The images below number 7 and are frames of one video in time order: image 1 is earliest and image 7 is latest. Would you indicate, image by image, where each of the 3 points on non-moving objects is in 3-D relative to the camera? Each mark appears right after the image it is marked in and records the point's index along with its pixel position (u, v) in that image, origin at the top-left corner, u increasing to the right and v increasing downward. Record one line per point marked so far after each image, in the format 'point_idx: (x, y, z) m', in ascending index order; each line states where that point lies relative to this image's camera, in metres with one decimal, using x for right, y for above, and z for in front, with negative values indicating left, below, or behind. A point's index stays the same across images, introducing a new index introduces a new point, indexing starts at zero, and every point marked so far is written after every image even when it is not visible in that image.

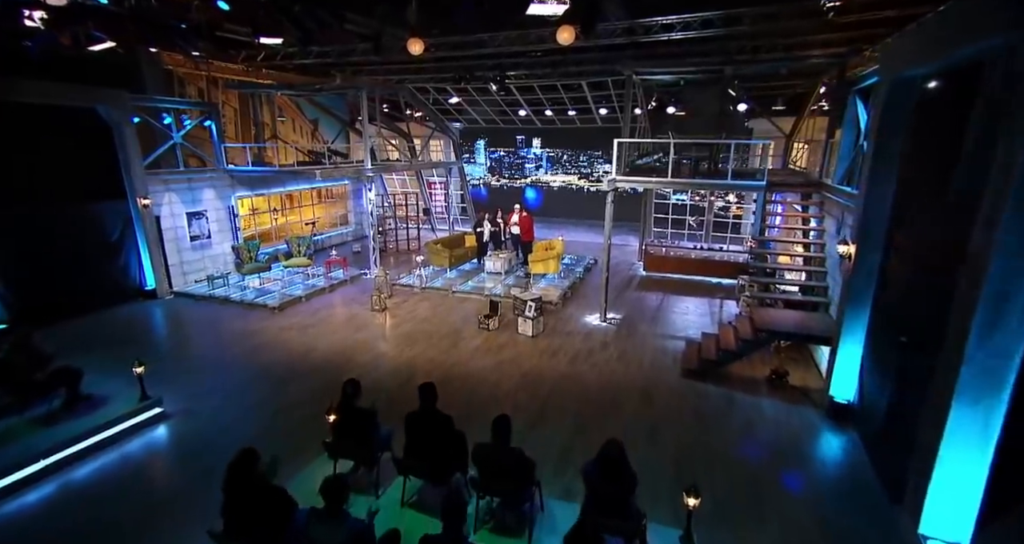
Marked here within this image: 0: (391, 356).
0: (-1.9, -1.4, +6.9) m
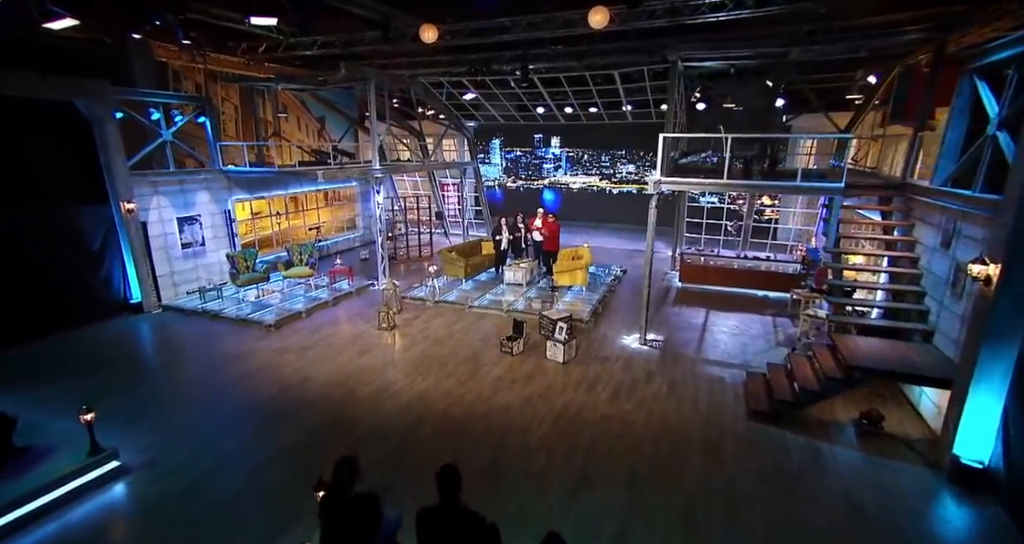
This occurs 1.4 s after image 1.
0: (-1.5, -1.6, +5.9) m
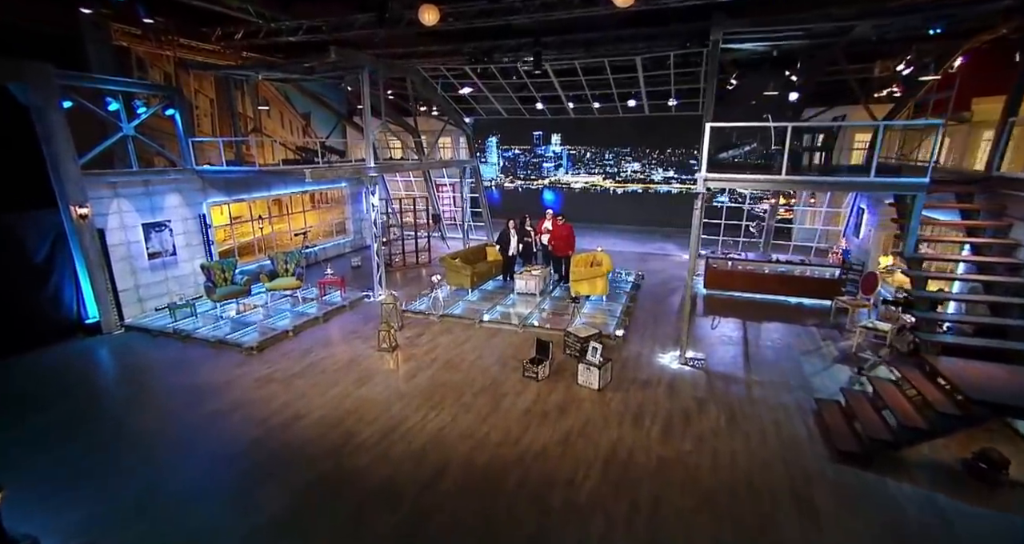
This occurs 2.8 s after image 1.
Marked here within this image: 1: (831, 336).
0: (-1.1, -1.8, +5.0) m
1: (+5.3, -1.1, +7.2) m
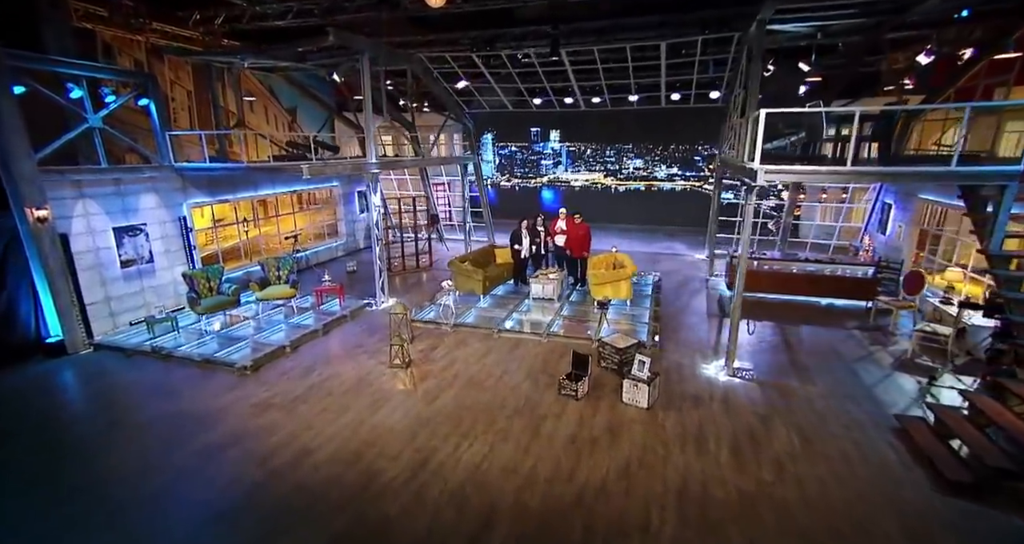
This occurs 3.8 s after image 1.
0: (-0.6, -1.9, +4.2) m
1: (+5.7, -1.1, +6.7) m
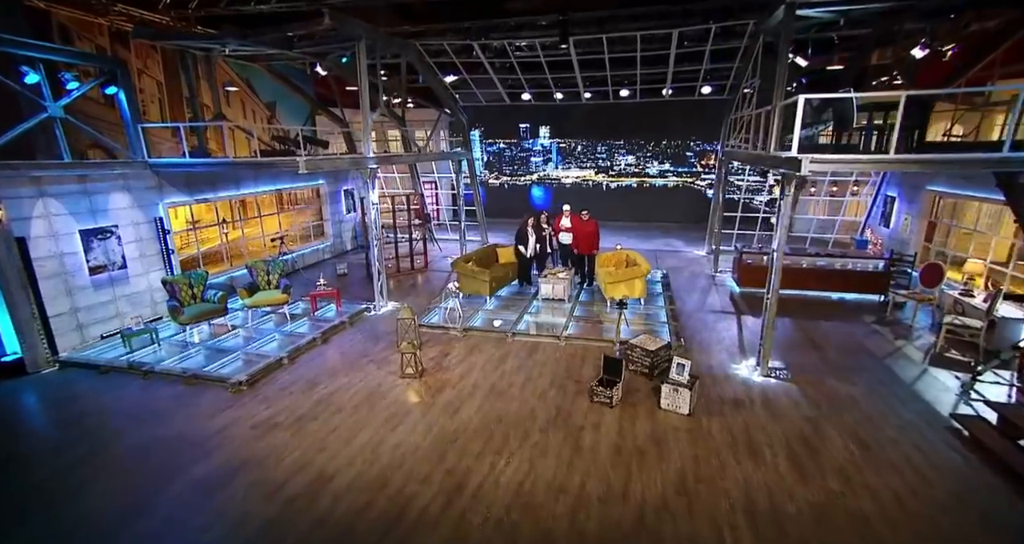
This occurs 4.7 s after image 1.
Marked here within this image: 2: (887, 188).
0: (-0.2, -1.9, +3.8) m
1: (+5.9, -1.0, +6.6) m
2: (+8.4, +1.9, +9.7) m
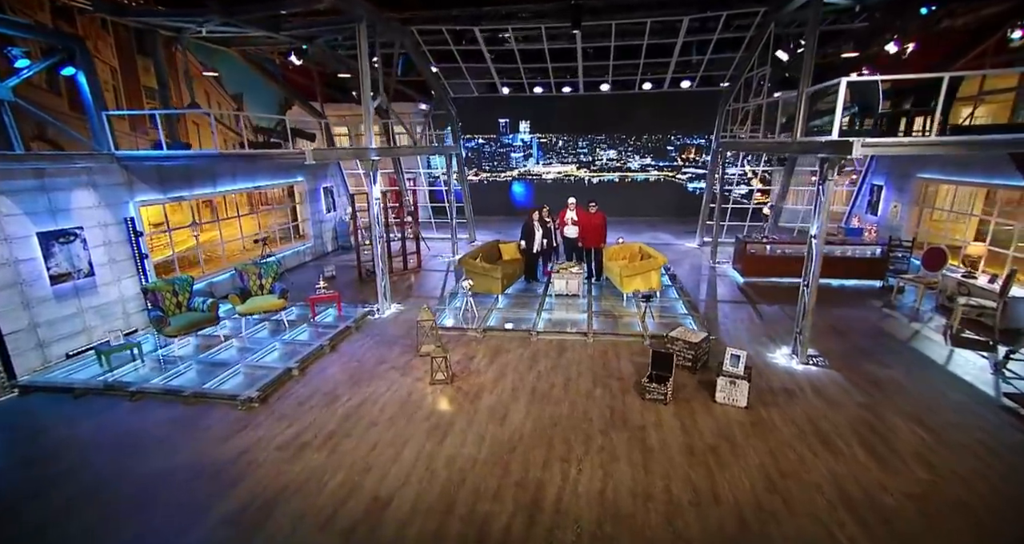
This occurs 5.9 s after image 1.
0: (+0.4, -1.8, +3.4) m
1: (+6.3, -0.7, +6.8) m
2: (+8.3, +2.2, +10.1) m
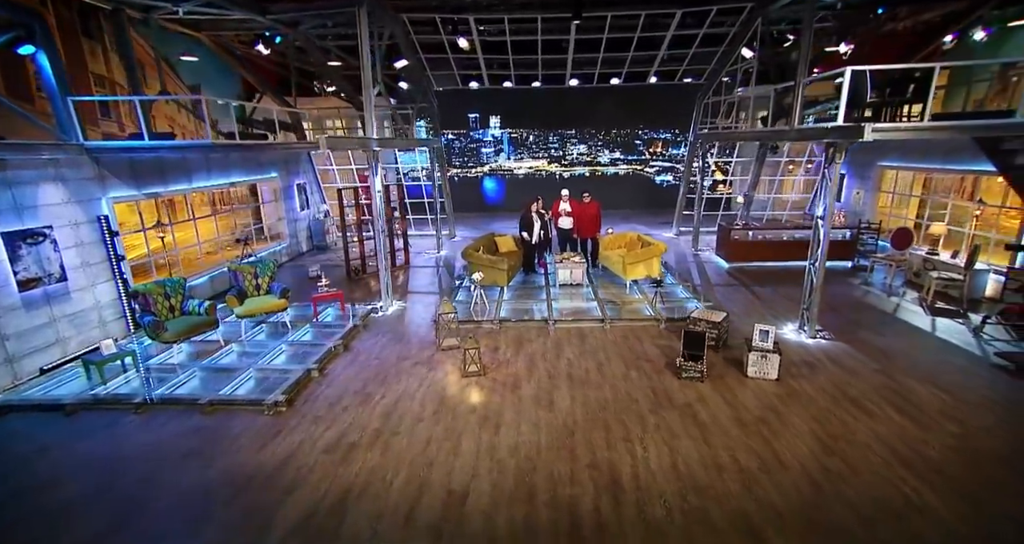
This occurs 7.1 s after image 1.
0: (+1.0, -1.6, +3.5) m
1: (+6.4, -0.4, +7.4) m
2: (+8.1, +2.6, +10.9) m
